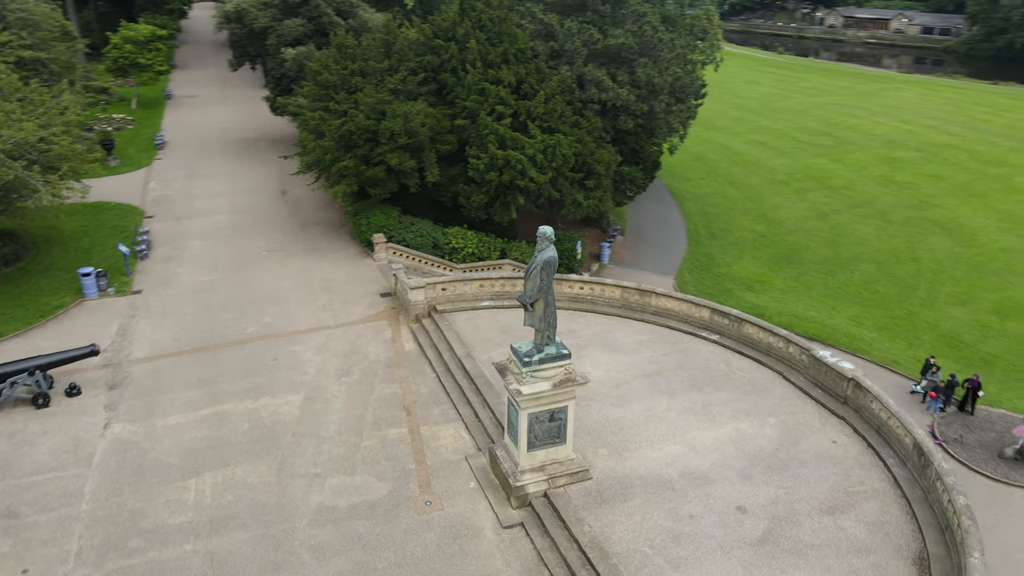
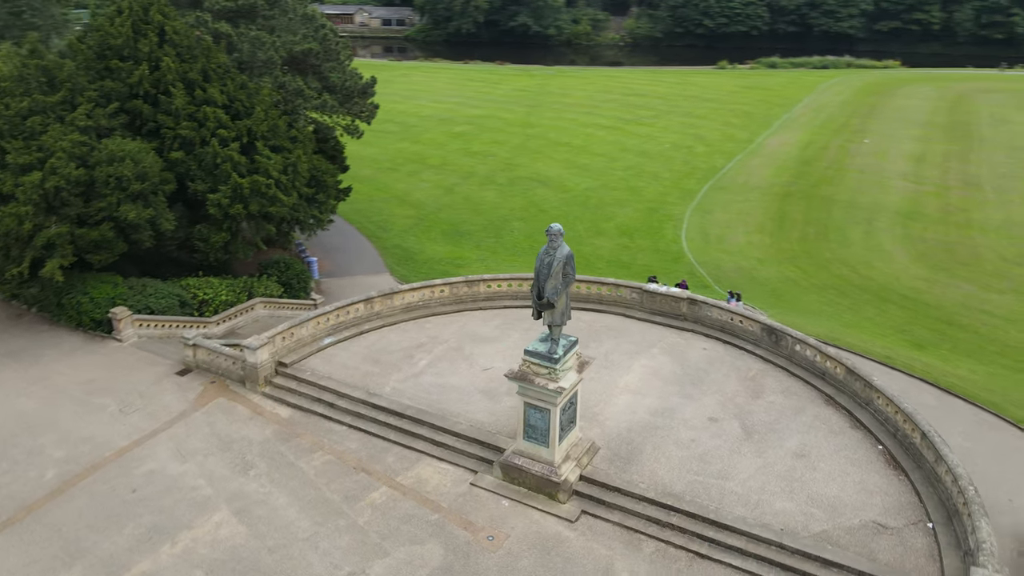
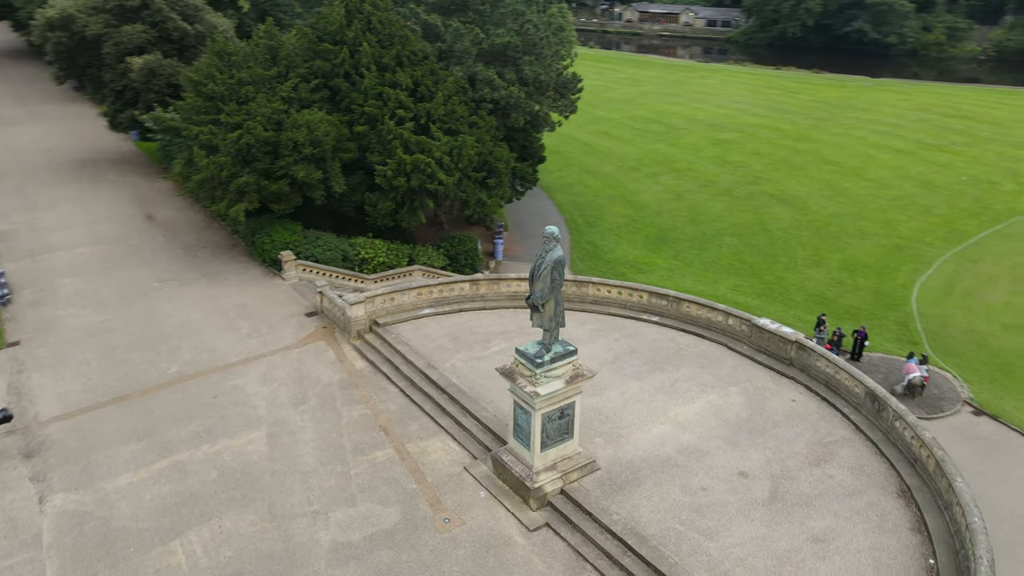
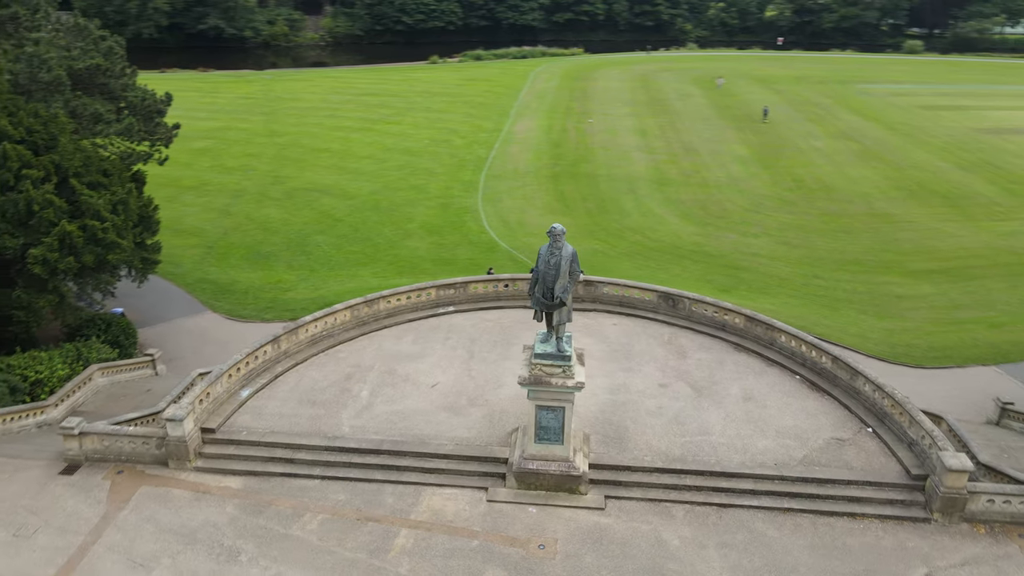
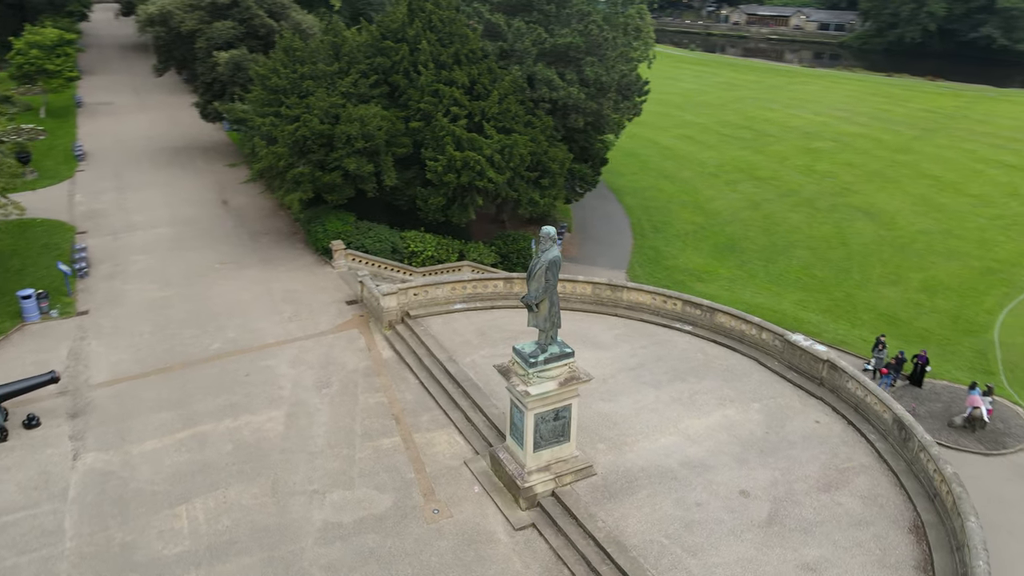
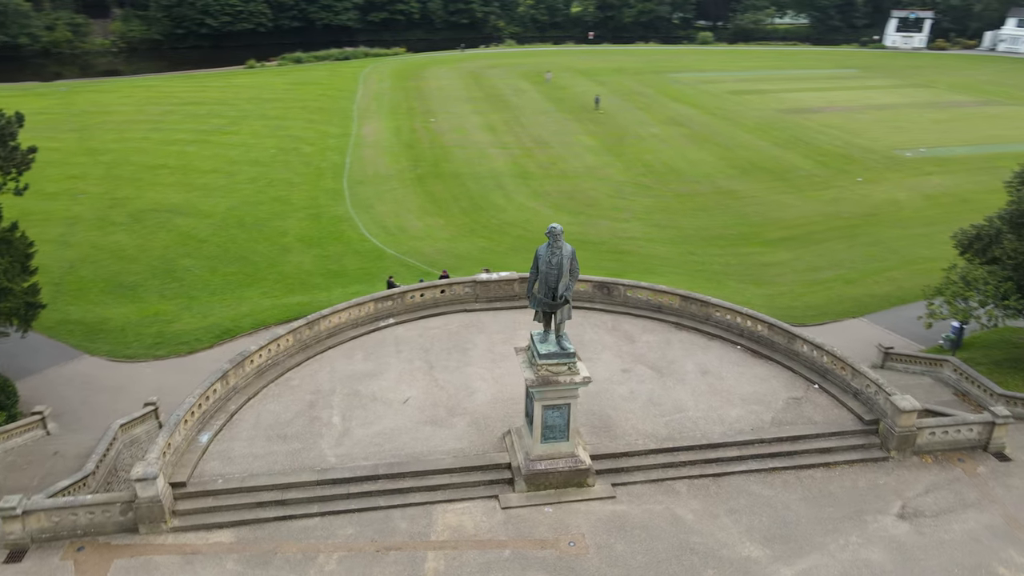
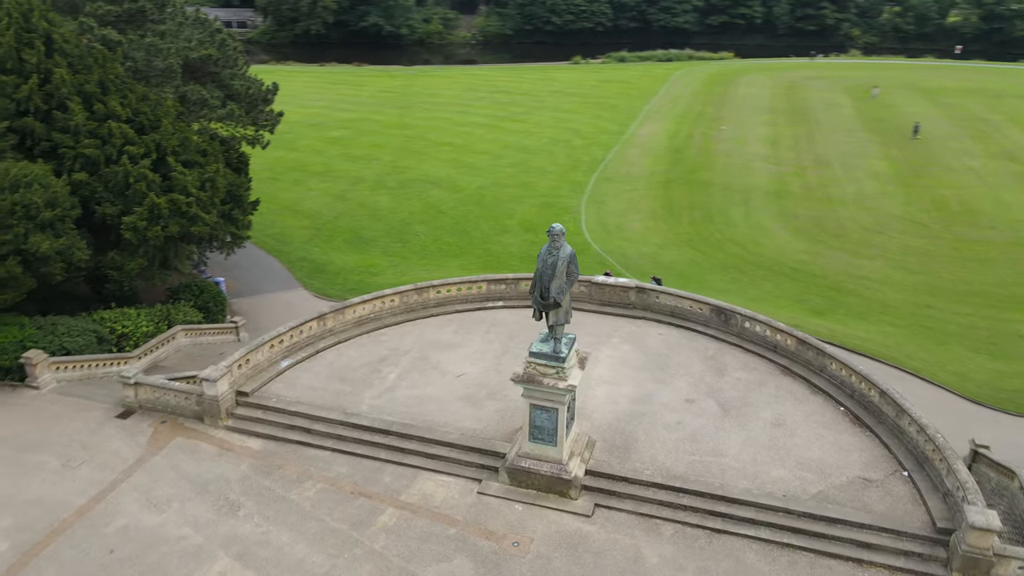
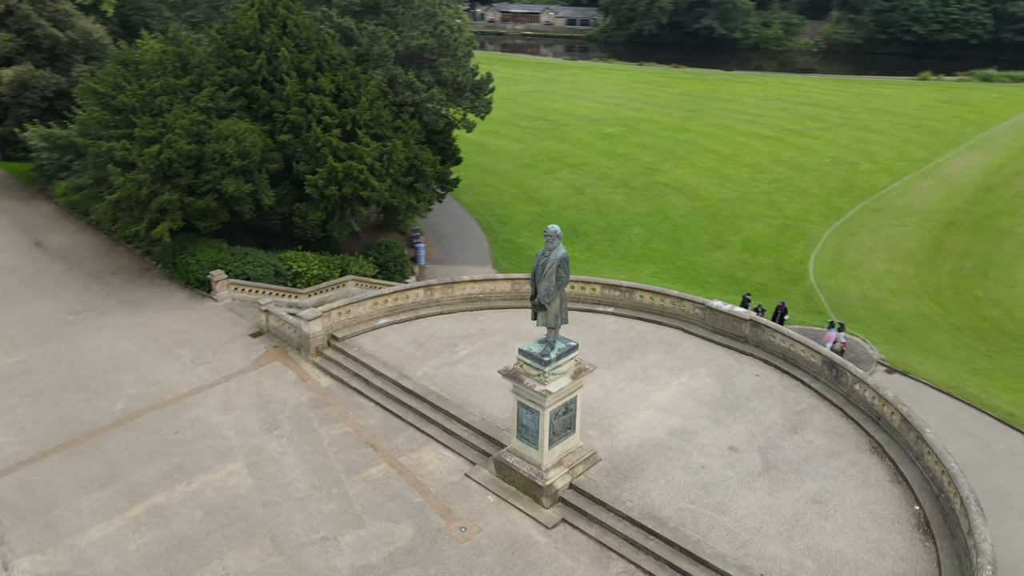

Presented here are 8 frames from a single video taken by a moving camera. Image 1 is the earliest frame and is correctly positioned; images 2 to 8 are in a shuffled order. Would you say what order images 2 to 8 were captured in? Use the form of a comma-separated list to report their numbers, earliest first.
5, 3, 8, 2, 7, 4, 6
